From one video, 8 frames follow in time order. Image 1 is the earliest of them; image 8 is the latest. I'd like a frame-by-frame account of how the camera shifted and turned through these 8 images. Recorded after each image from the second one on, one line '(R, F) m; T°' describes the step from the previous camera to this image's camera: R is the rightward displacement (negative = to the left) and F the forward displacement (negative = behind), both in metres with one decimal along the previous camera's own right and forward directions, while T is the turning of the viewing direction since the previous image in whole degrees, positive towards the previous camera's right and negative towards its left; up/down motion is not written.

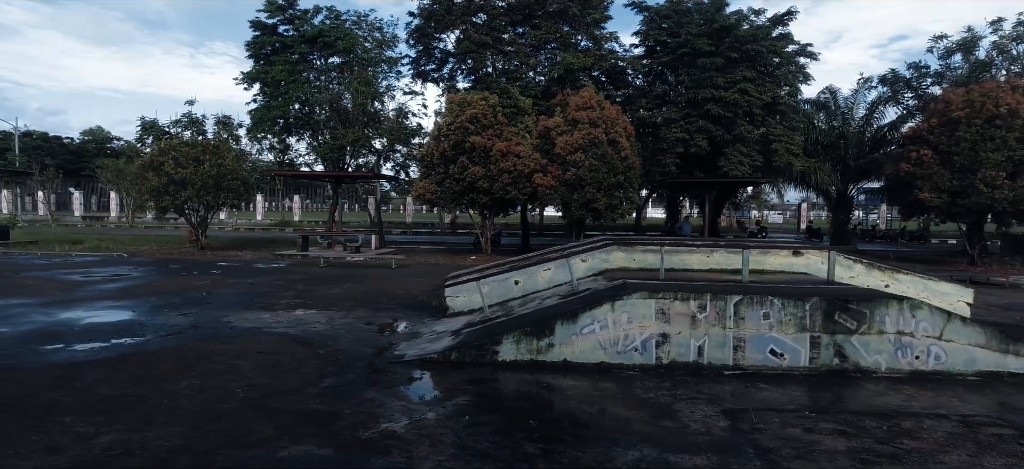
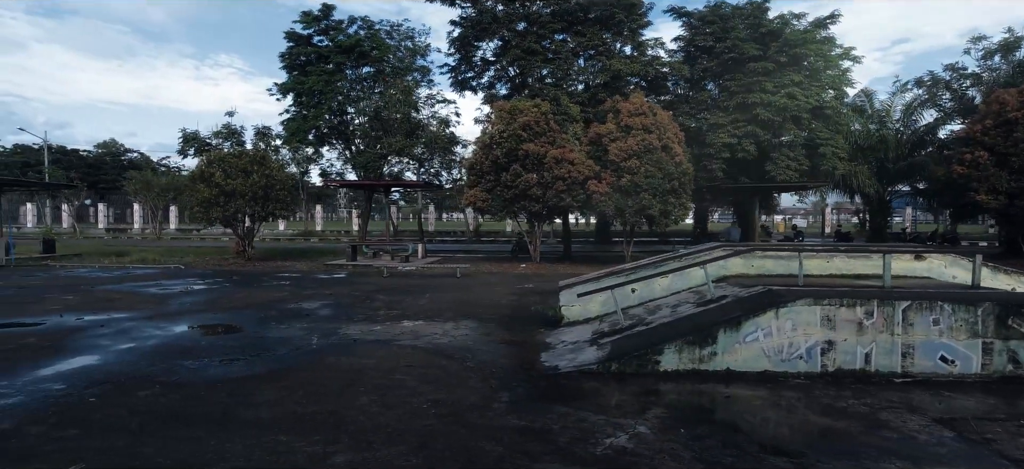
(-1.6, +0.1) m; 0°
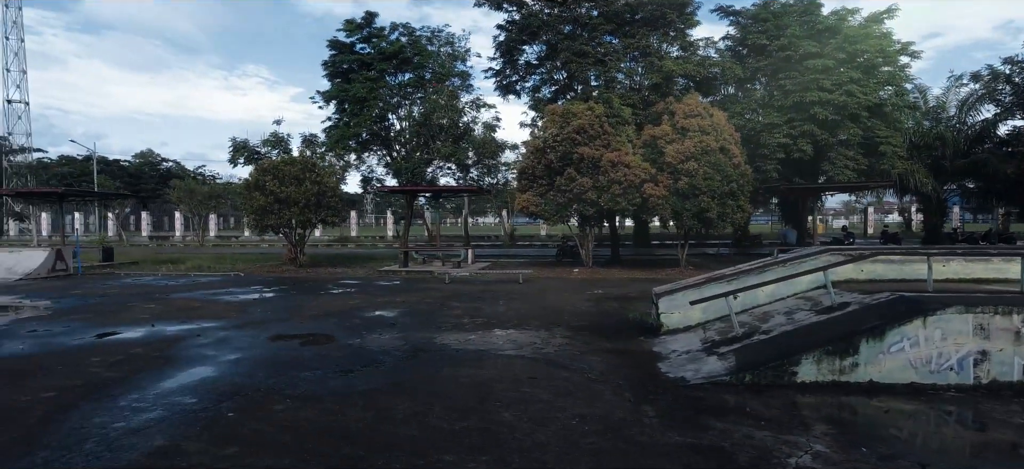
(-1.1, +0.2) m; -2°
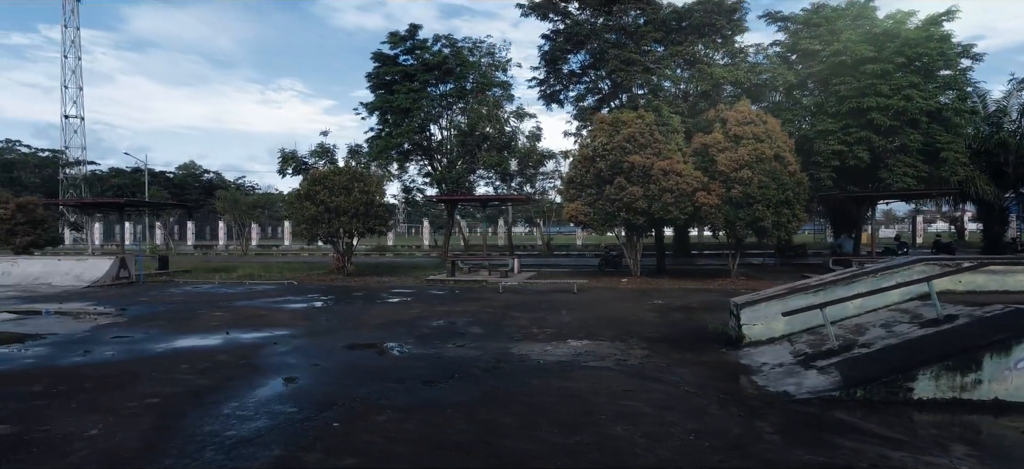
(-0.7, +0.1) m; -3°
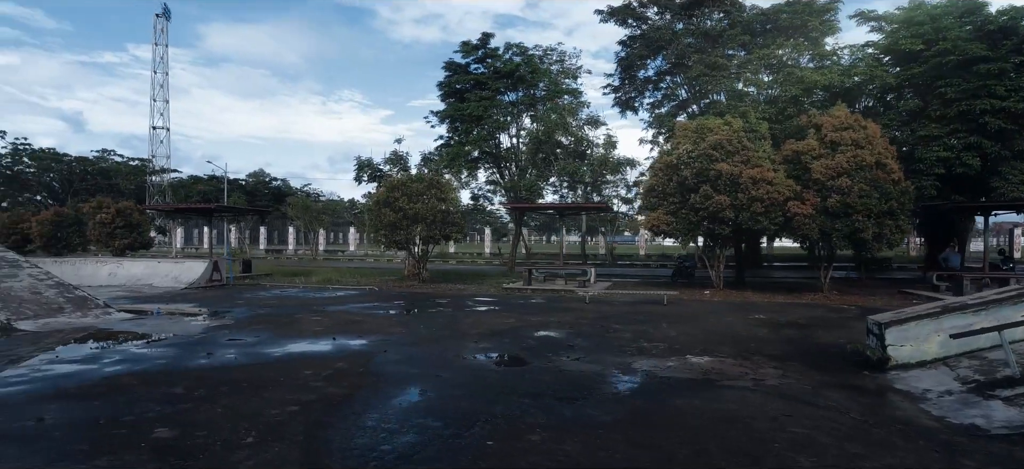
(-0.9, +0.2) m; -5°
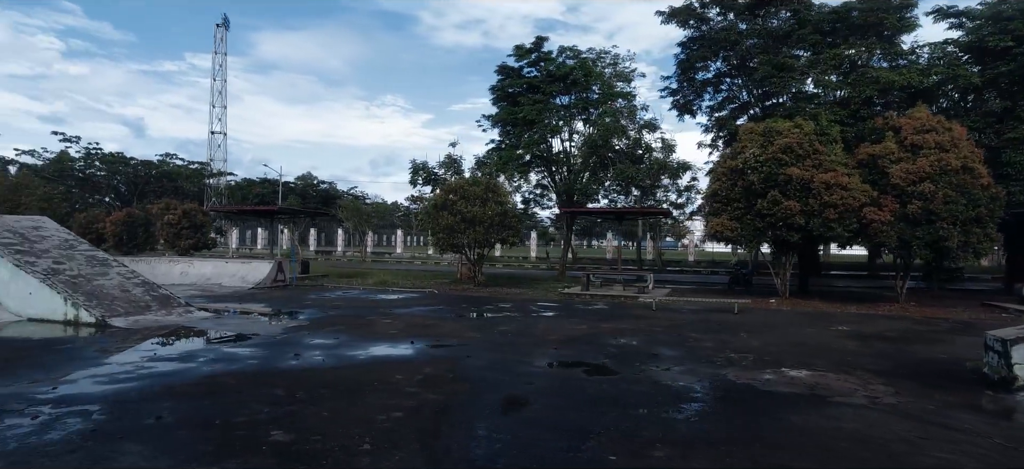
(-0.7, +0.1) m; -4°
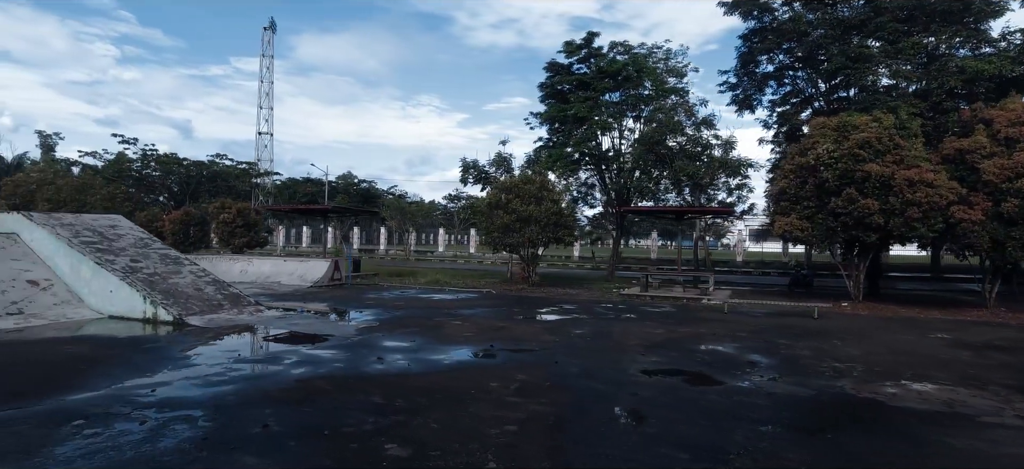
(-0.8, +0.3) m; -3°
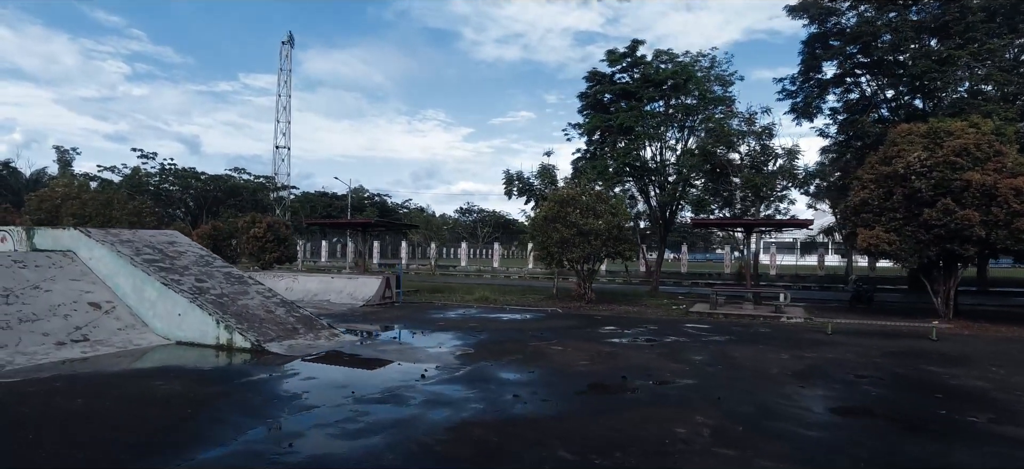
(-1.8, +1.0) m; 0°
